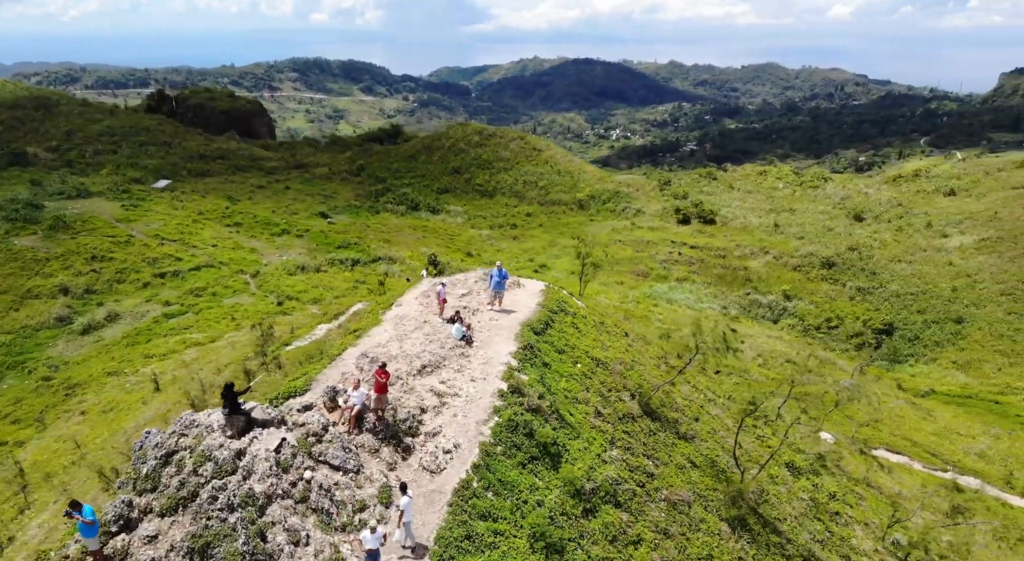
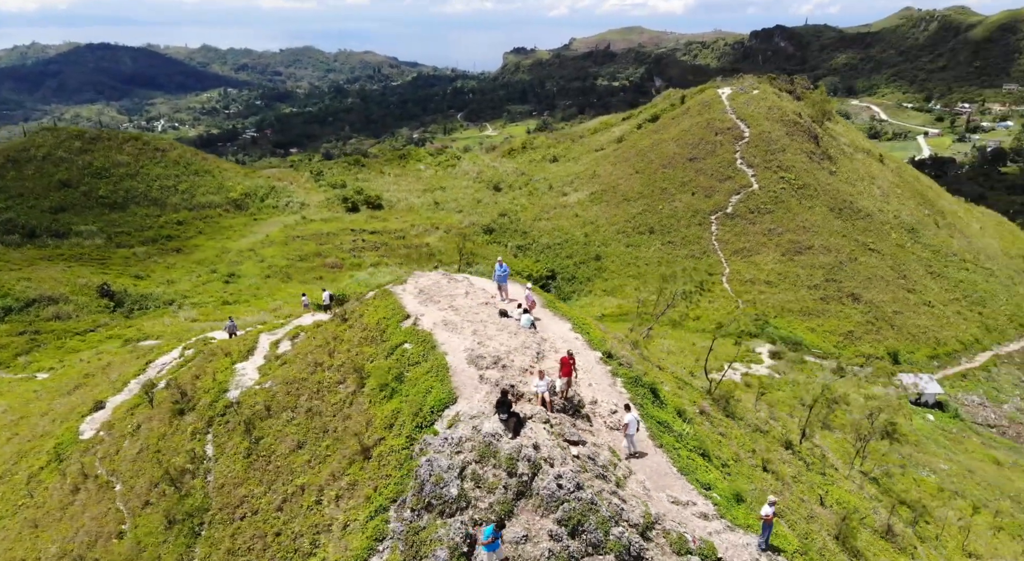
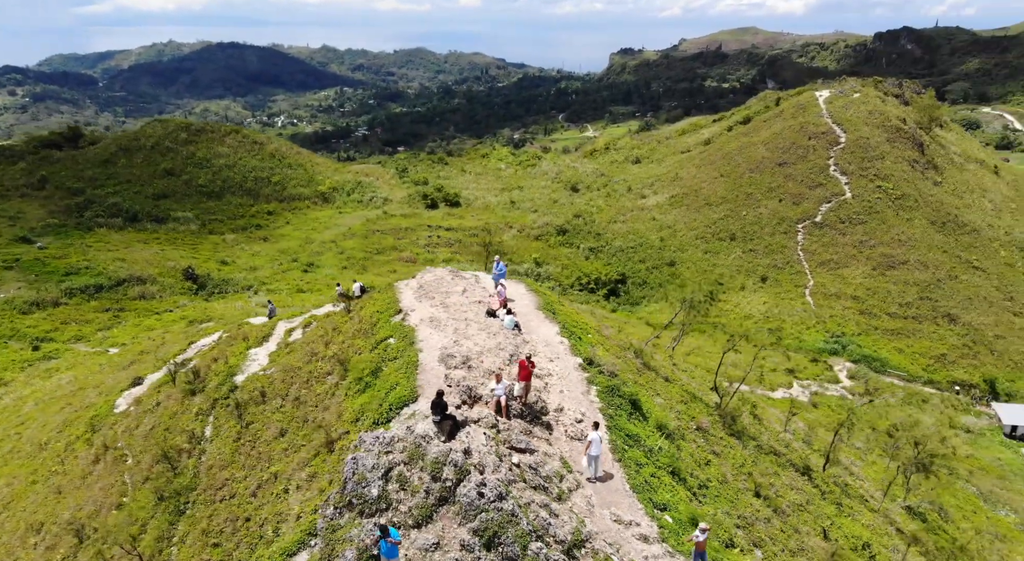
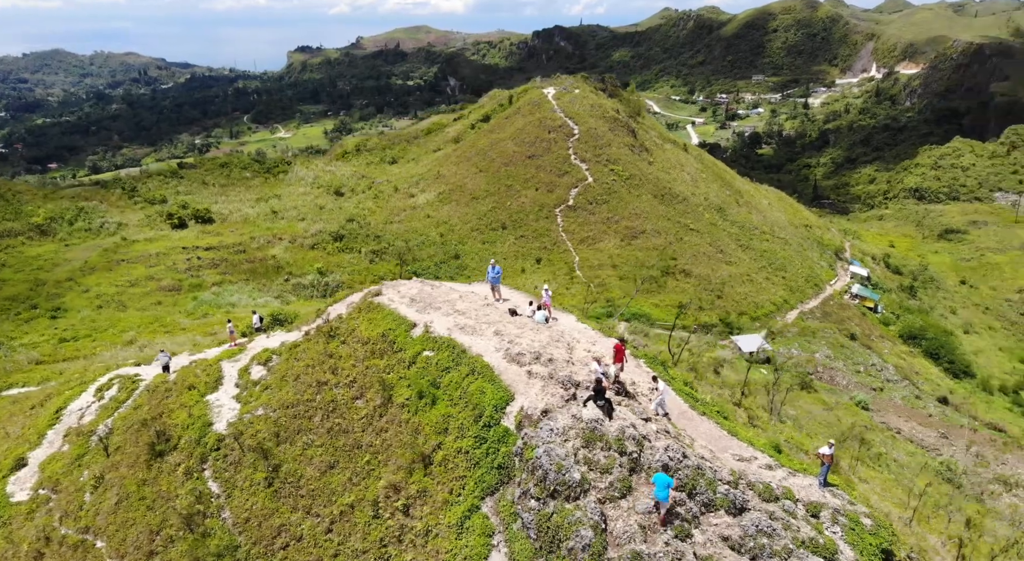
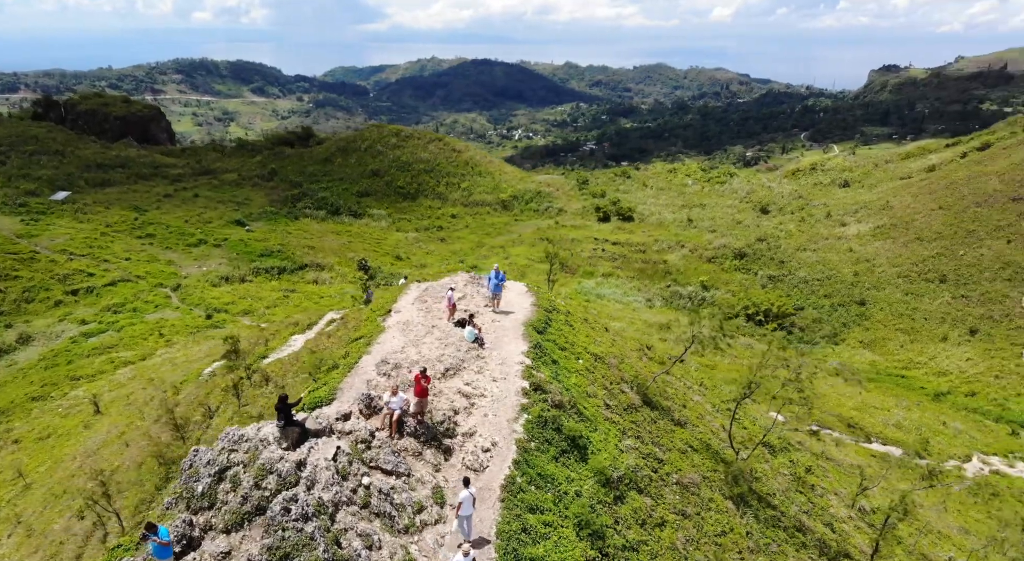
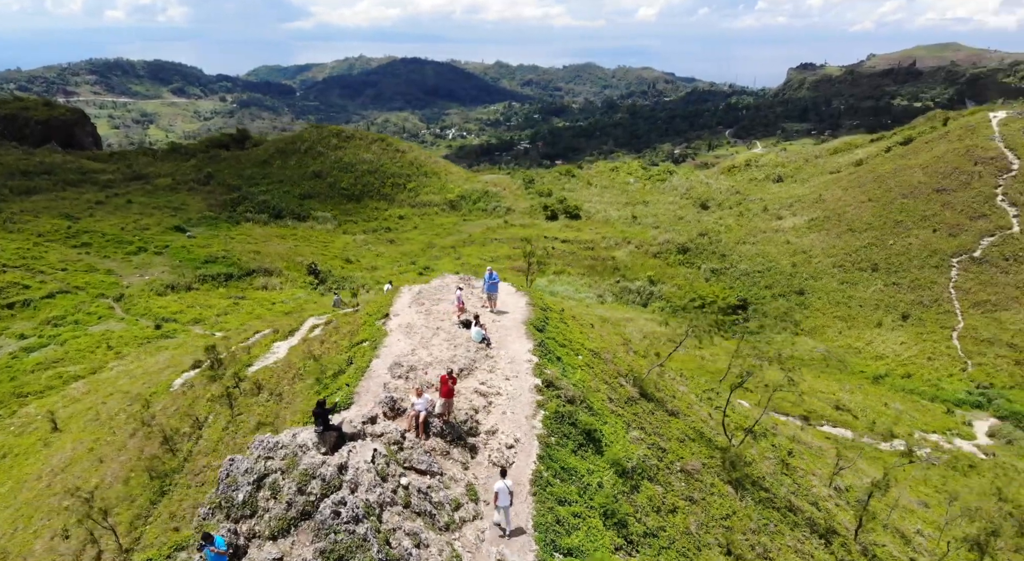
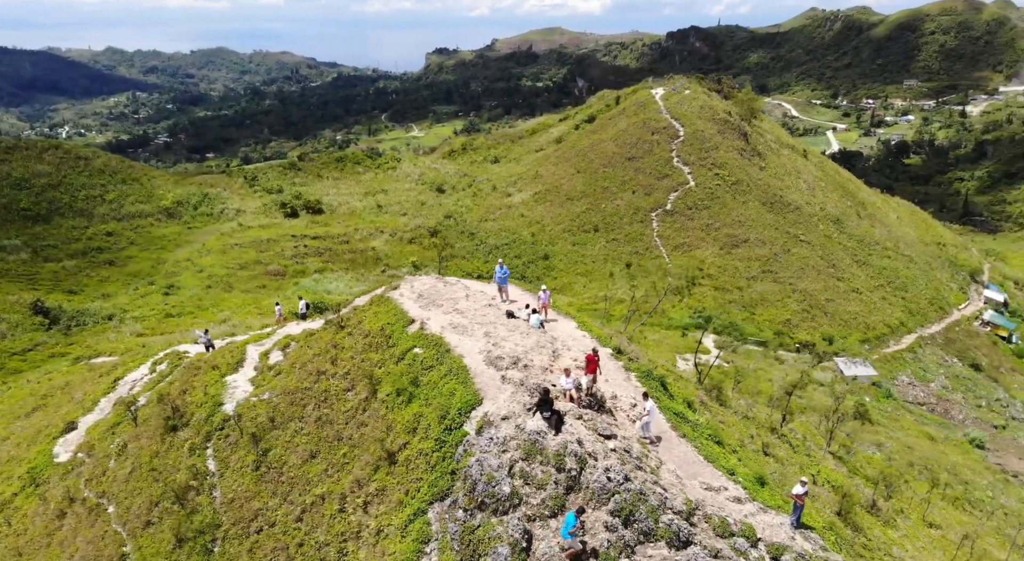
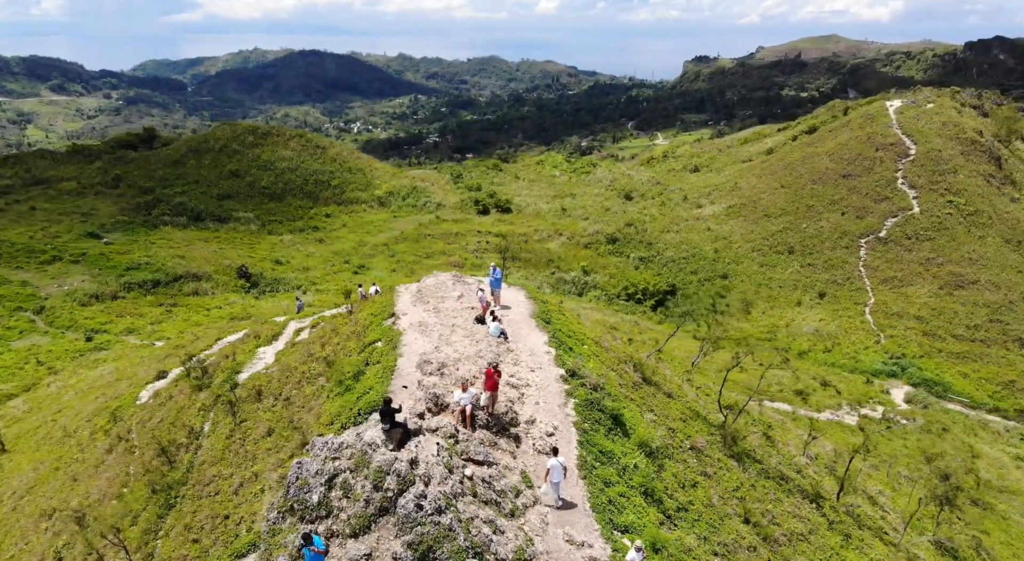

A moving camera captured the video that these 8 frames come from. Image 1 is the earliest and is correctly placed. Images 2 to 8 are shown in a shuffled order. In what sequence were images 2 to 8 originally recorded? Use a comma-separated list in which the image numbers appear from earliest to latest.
5, 6, 8, 3, 2, 7, 4
